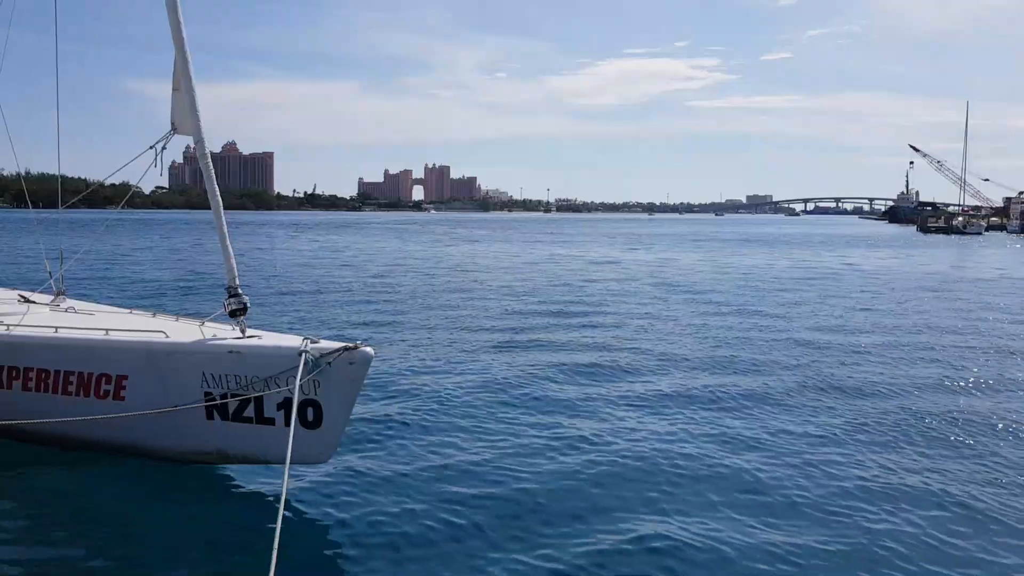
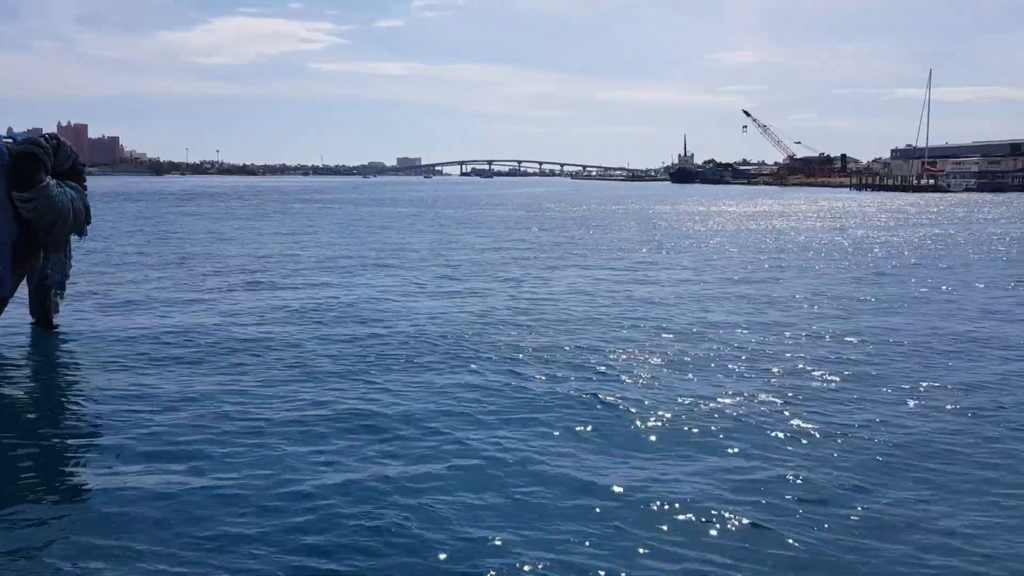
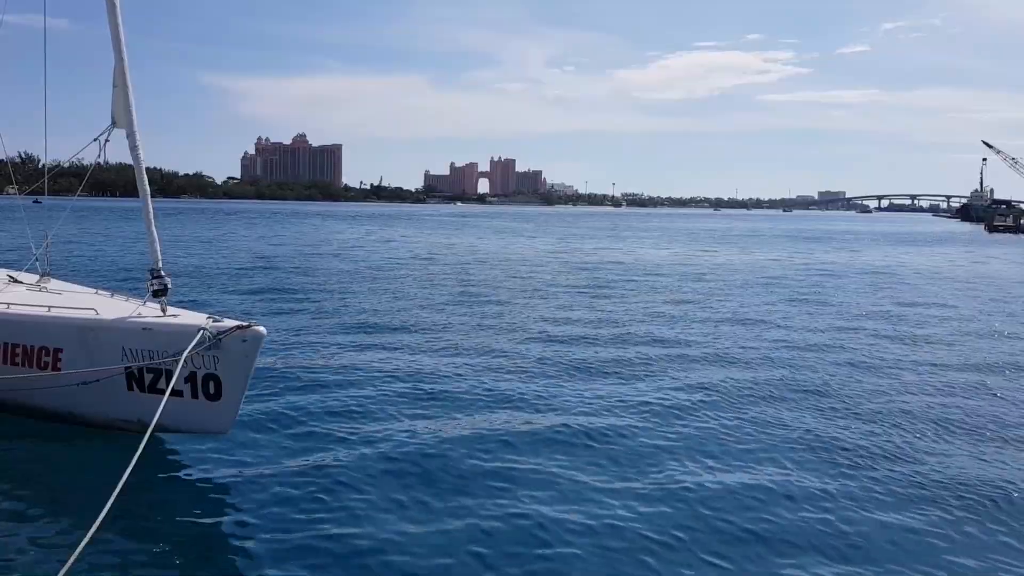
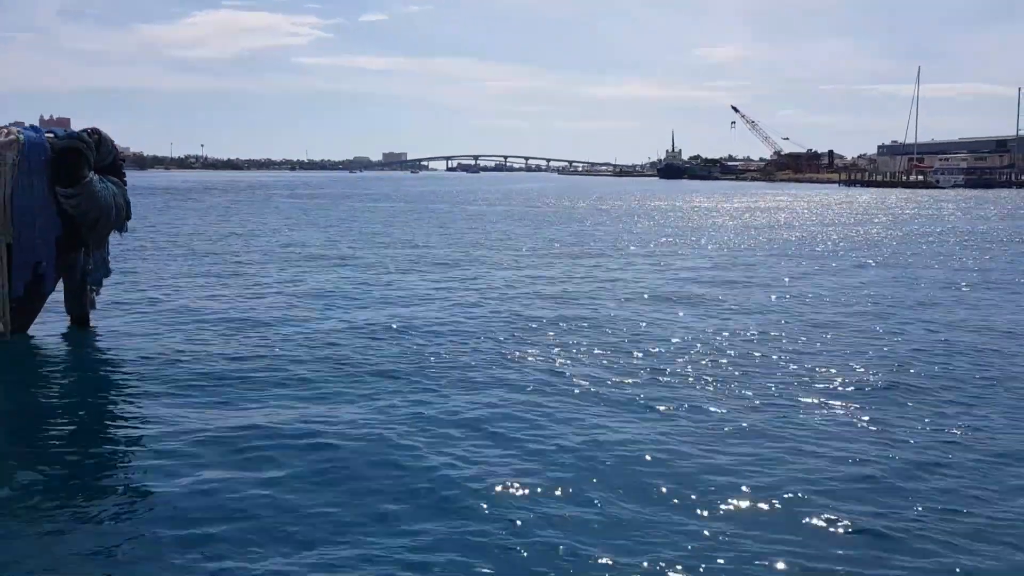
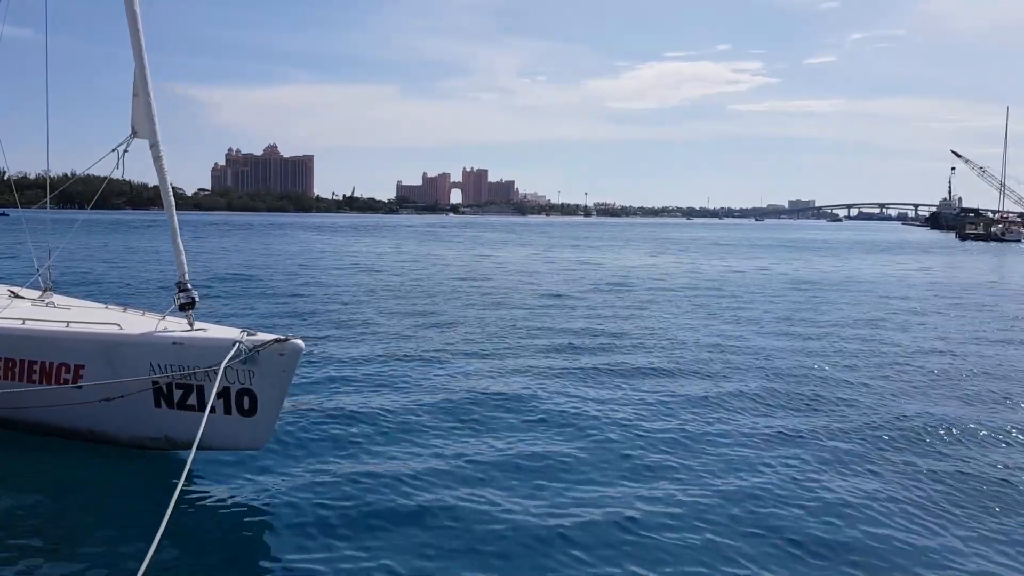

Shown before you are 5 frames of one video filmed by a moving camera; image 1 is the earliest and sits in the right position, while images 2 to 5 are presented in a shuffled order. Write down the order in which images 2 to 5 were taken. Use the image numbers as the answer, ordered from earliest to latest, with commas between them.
5, 3, 2, 4
